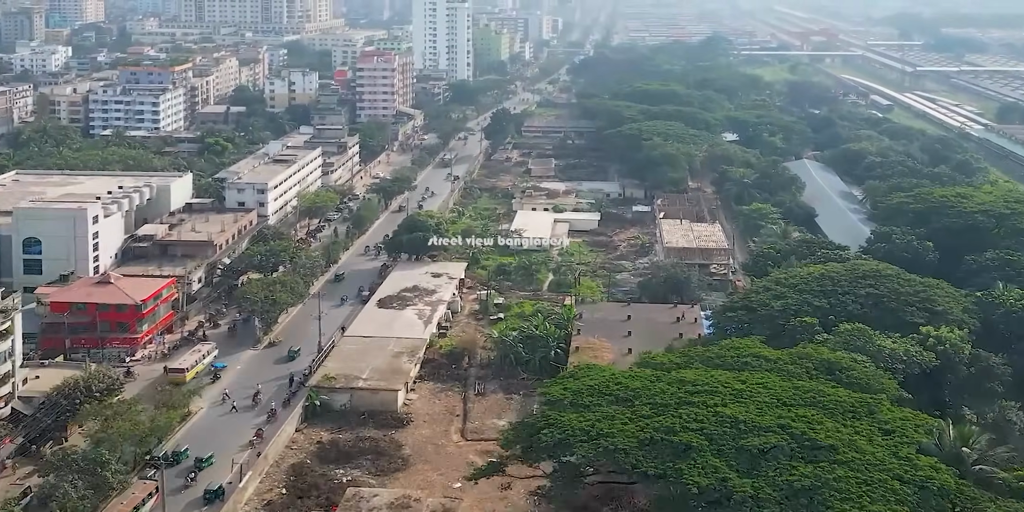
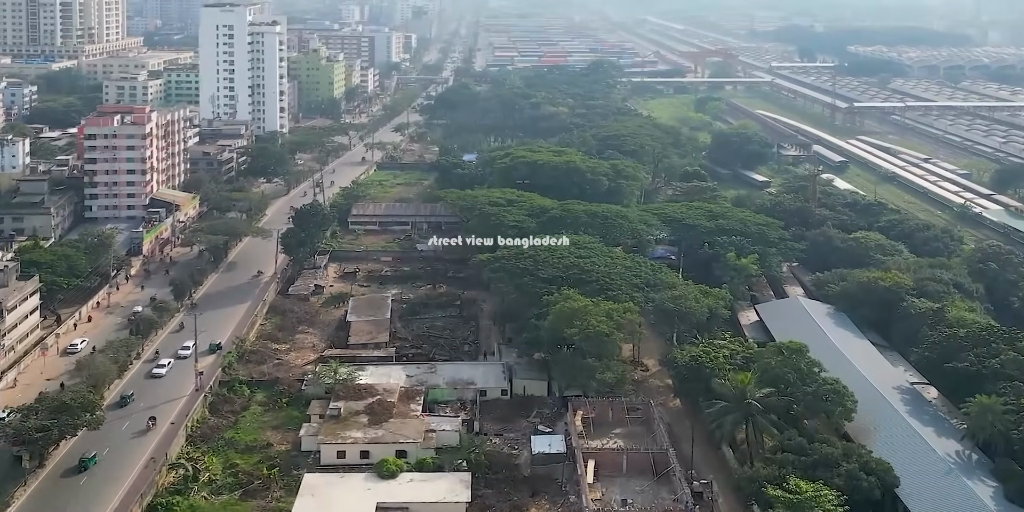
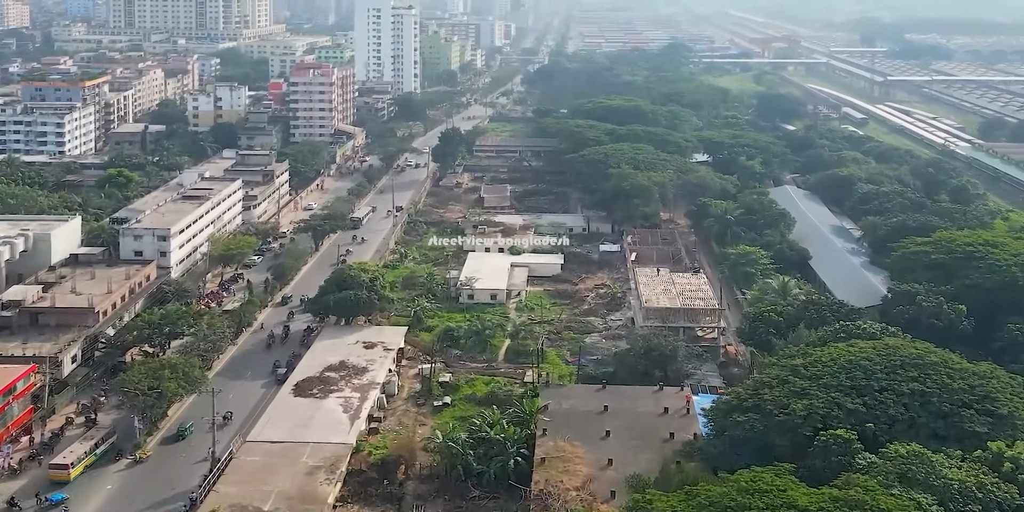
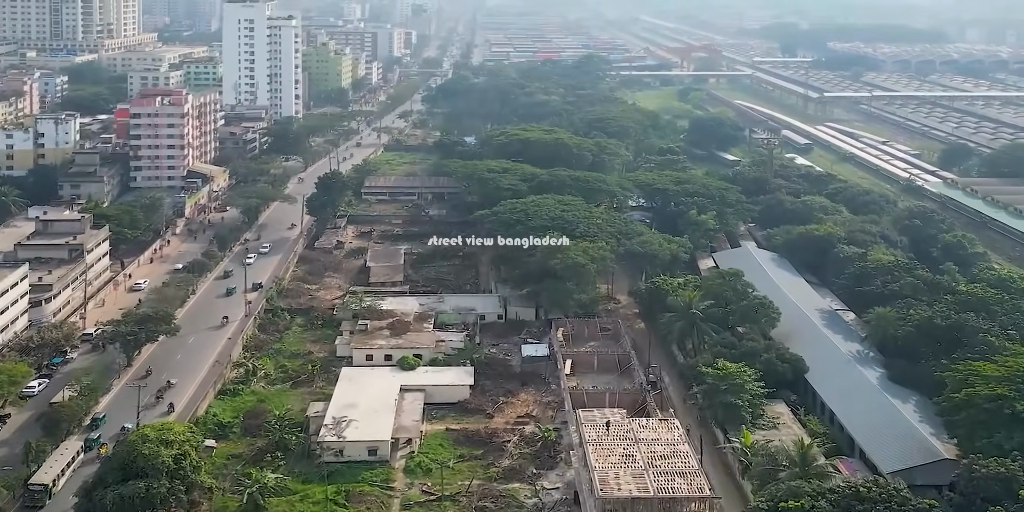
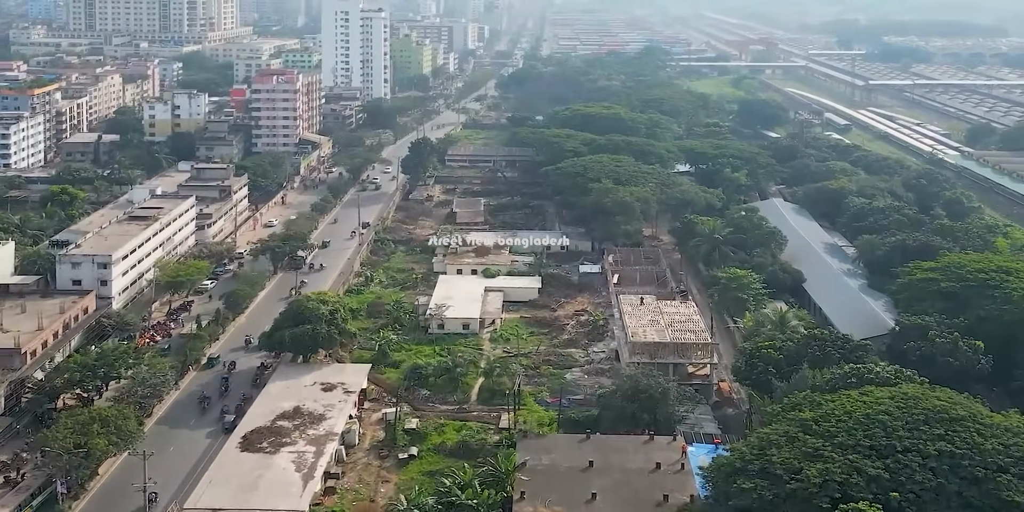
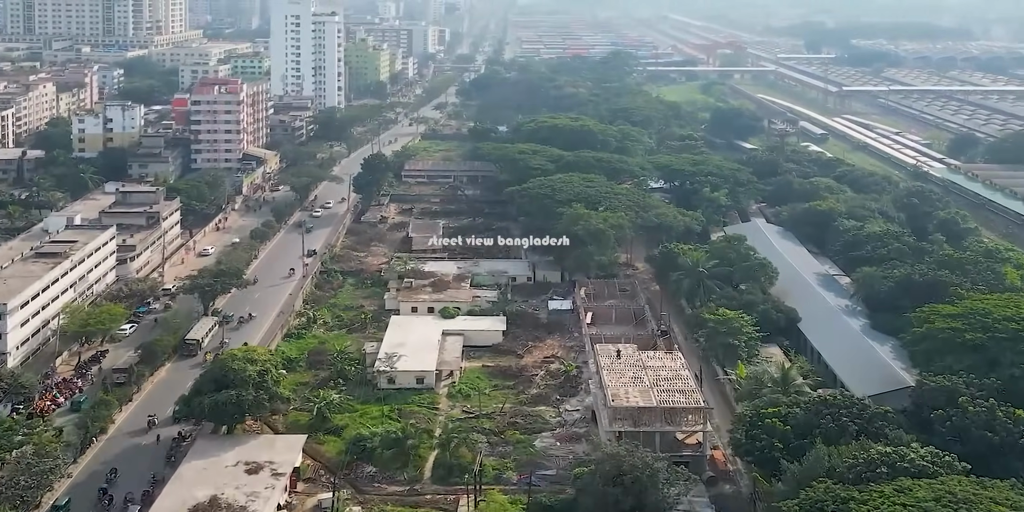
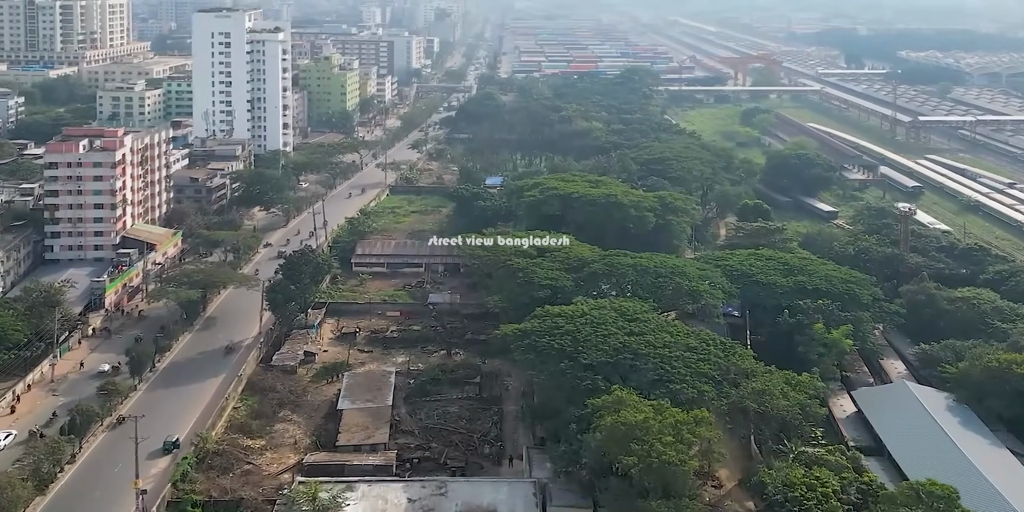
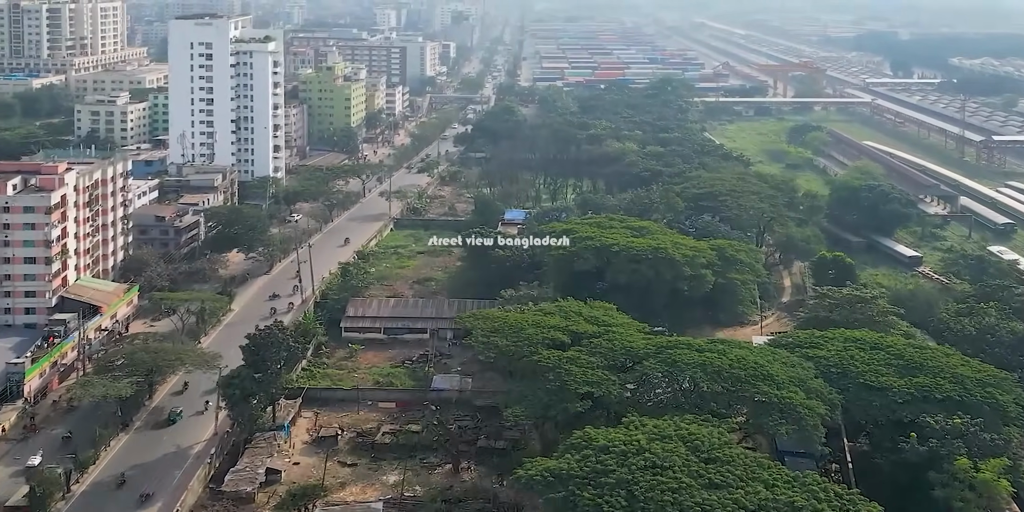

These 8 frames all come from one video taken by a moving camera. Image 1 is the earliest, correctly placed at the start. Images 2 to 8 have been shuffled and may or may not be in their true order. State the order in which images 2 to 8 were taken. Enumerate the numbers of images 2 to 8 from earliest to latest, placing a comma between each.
3, 5, 6, 4, 2, 7, 8
